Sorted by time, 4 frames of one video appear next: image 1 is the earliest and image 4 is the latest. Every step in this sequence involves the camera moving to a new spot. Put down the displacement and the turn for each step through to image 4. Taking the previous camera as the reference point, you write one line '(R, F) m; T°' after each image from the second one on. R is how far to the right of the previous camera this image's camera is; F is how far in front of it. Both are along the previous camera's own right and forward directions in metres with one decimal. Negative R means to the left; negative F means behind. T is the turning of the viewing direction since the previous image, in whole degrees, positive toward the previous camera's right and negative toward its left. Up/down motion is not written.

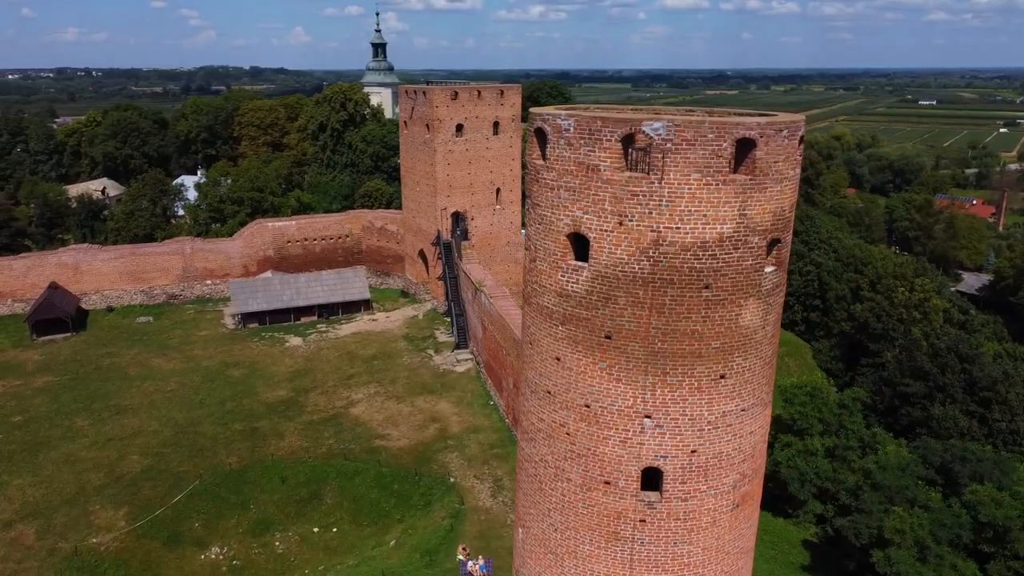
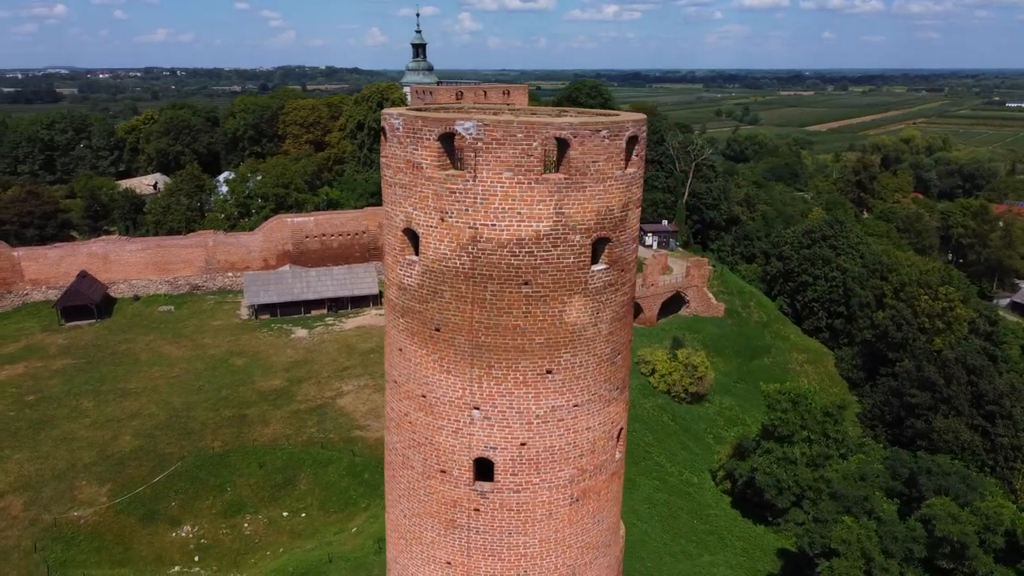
(+1.9, -0.1) m; -5°
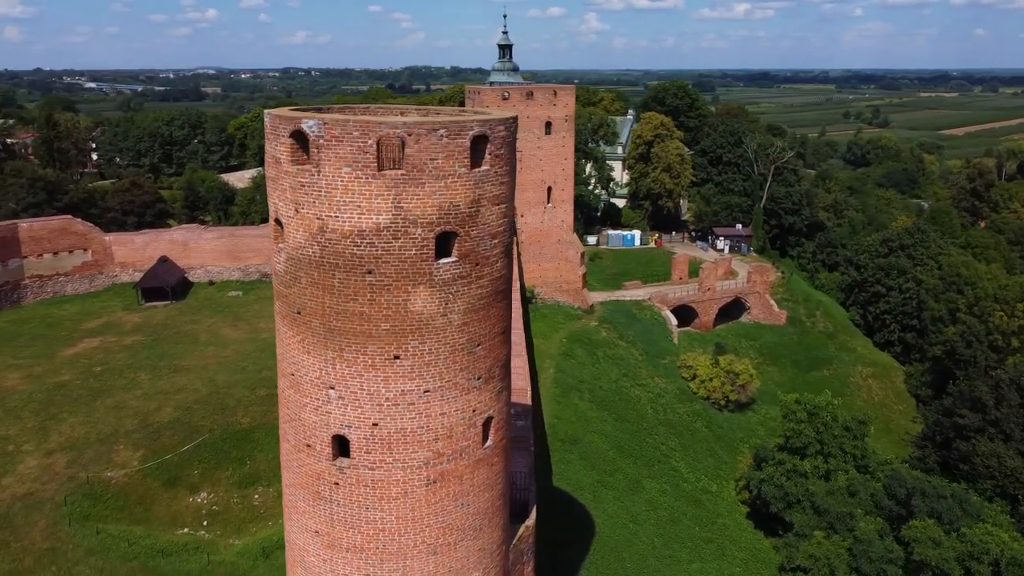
(+2.3, -0.2) m; -8°
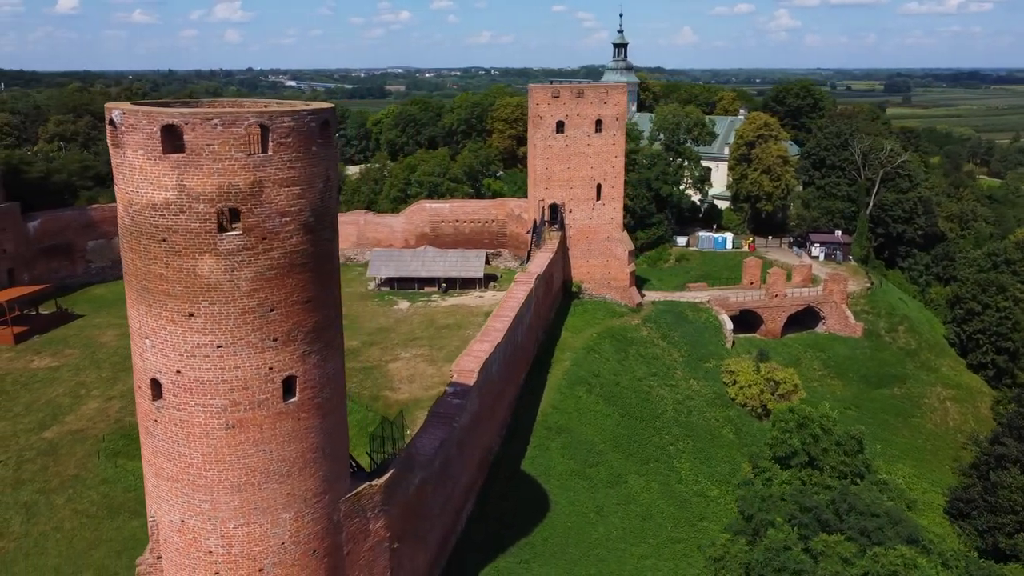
(+3.8, -0.3) m; -12°
